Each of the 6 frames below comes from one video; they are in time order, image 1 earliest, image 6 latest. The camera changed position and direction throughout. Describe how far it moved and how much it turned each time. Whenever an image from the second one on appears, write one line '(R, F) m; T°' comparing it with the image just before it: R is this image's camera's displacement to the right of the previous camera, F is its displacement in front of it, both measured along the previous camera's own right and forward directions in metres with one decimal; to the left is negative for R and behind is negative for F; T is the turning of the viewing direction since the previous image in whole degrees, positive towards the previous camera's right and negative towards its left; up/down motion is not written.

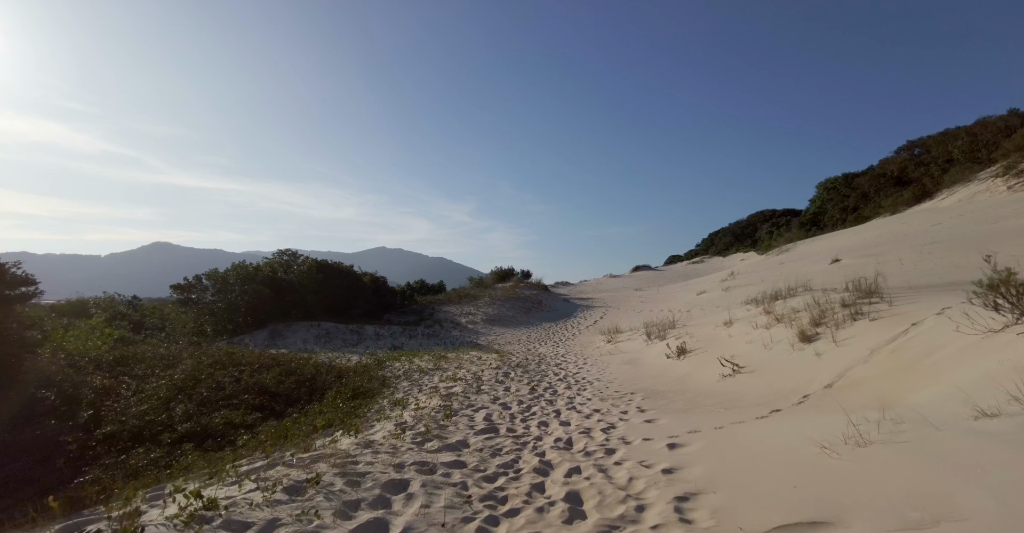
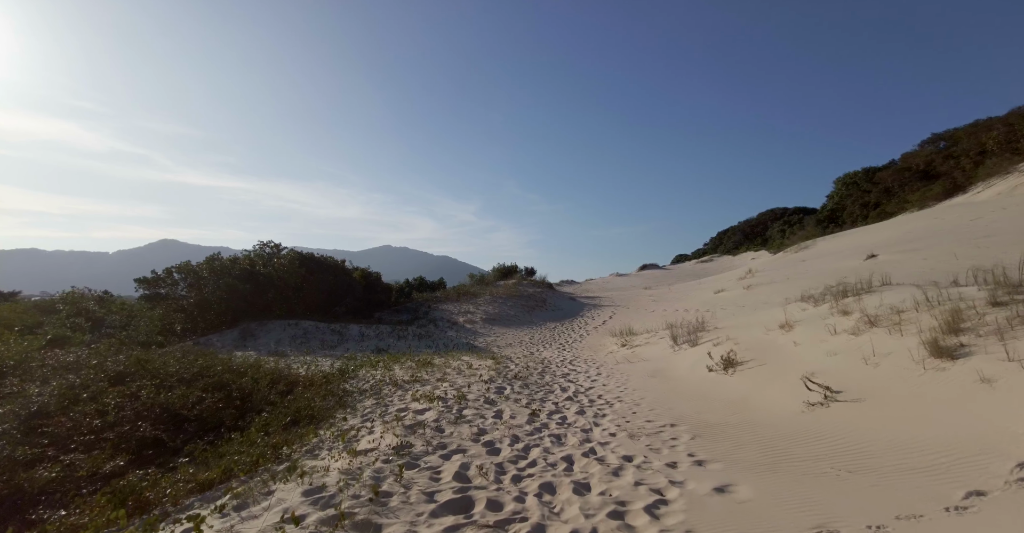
(+0.1, +2.1) m; -1°
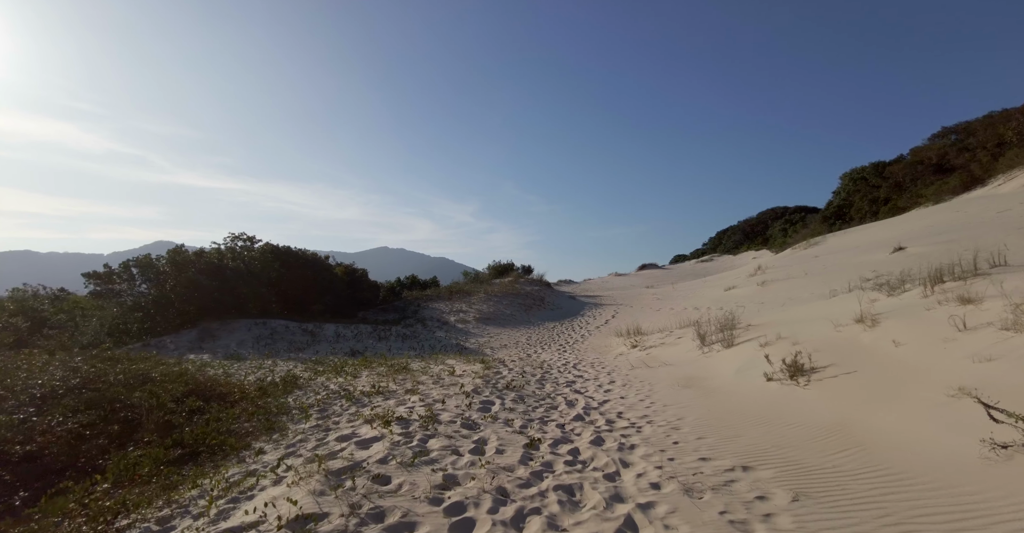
(+0.1, +1.9) m; 0°
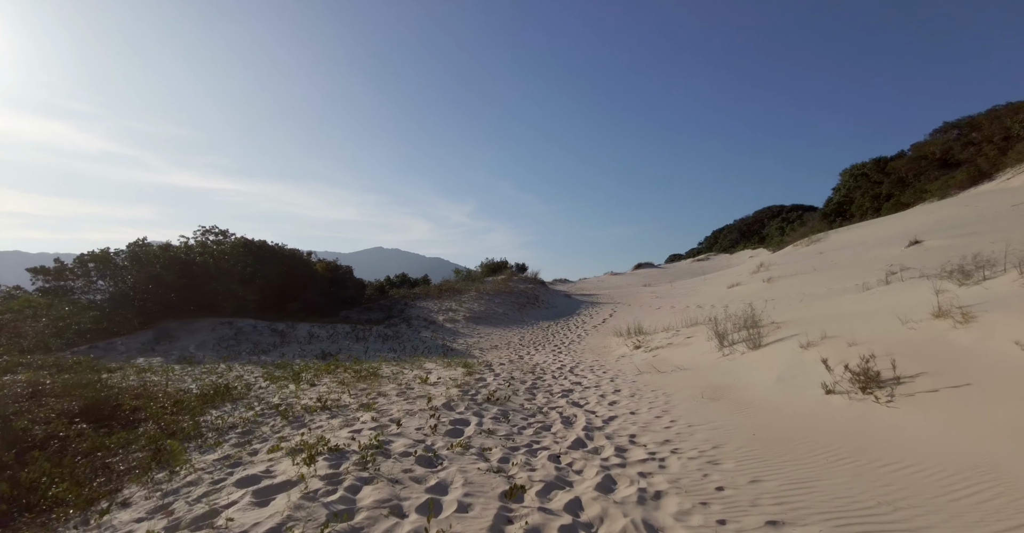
(+0.1, +1.3) m; +1°
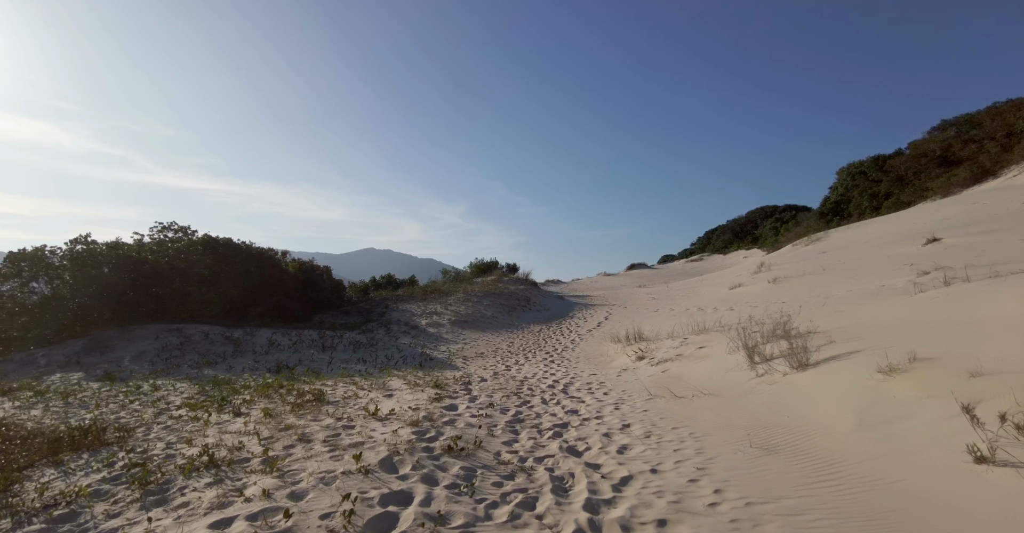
(+0.2, +1.6) m; +1°
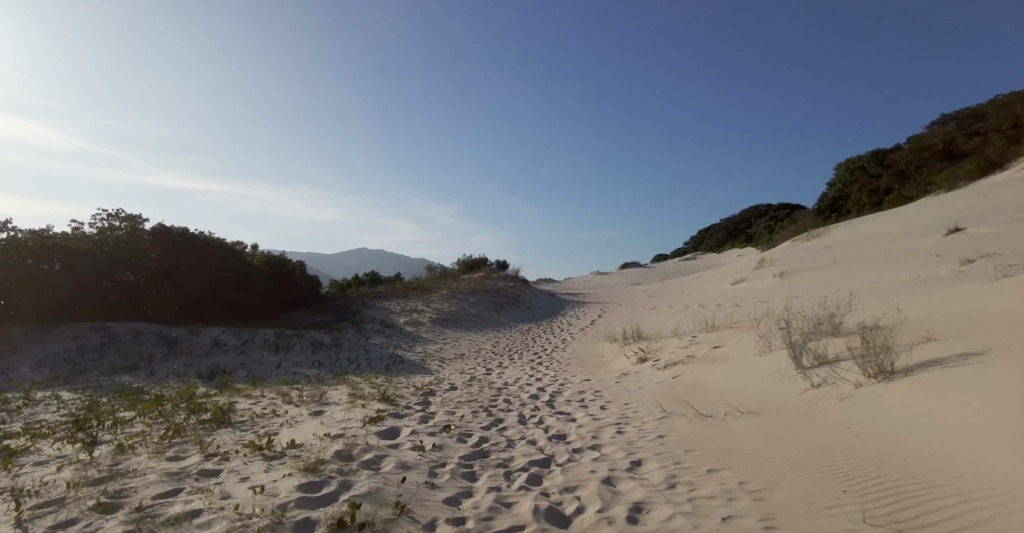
(+0.3, +1.6) m; +1°
